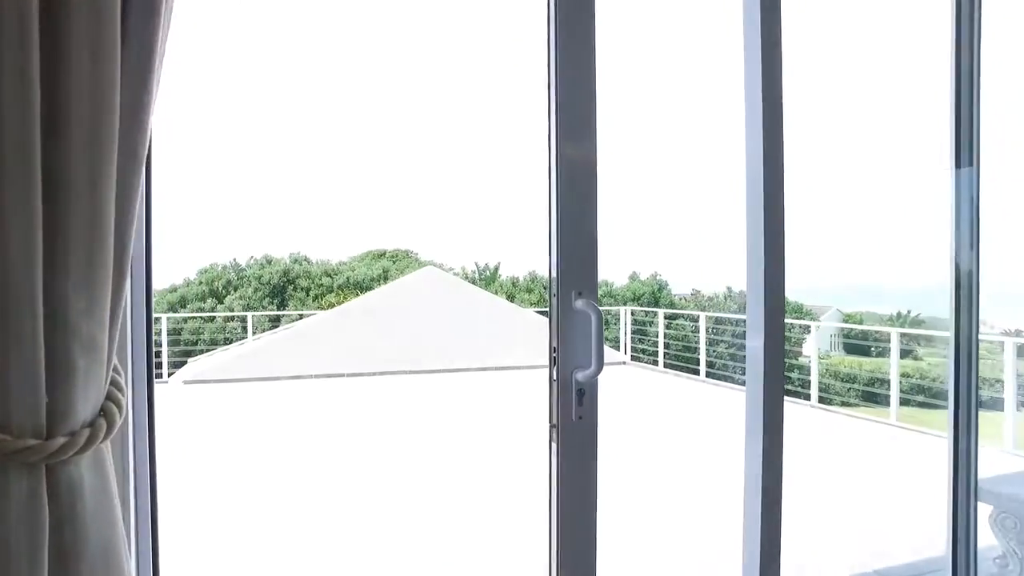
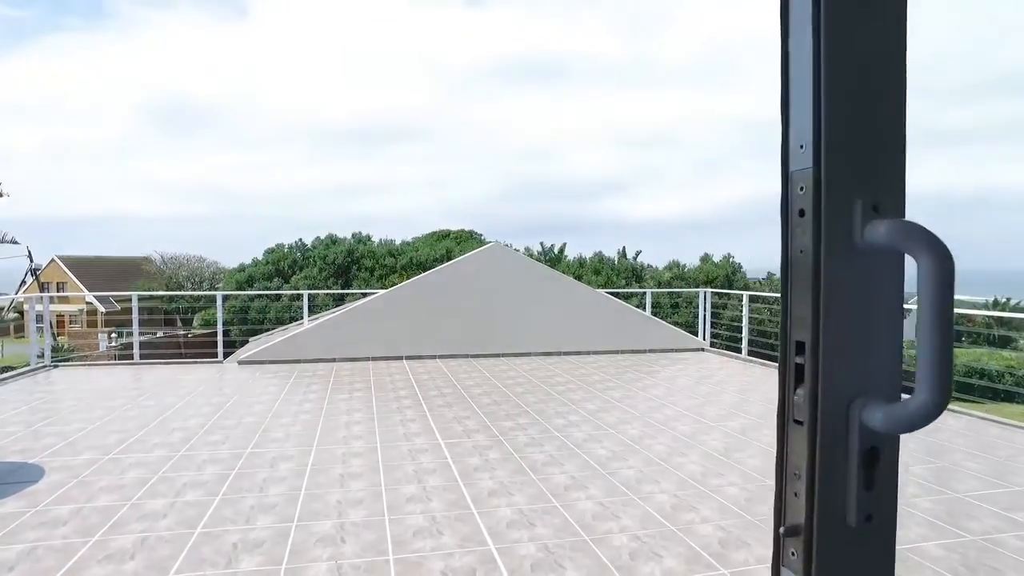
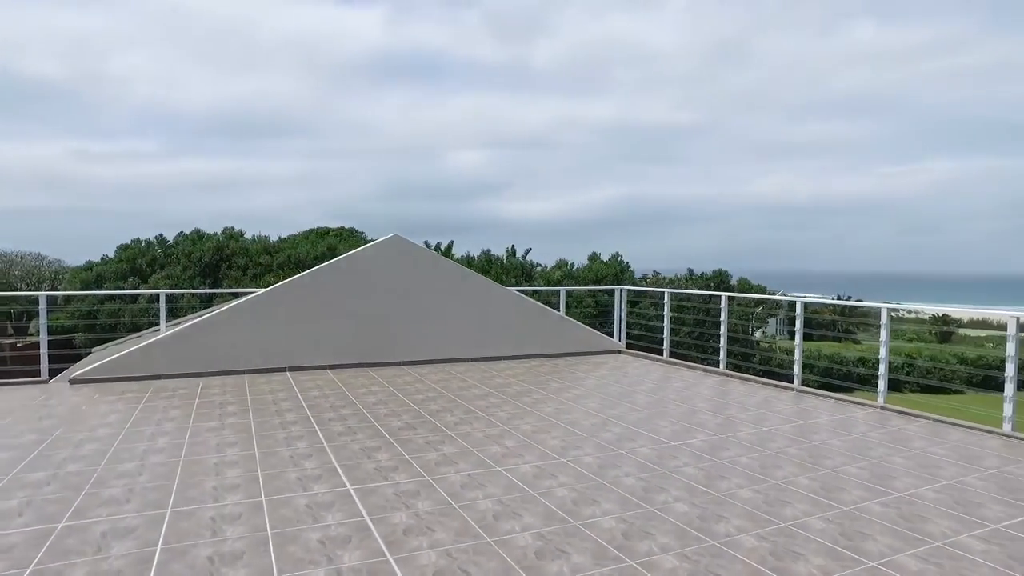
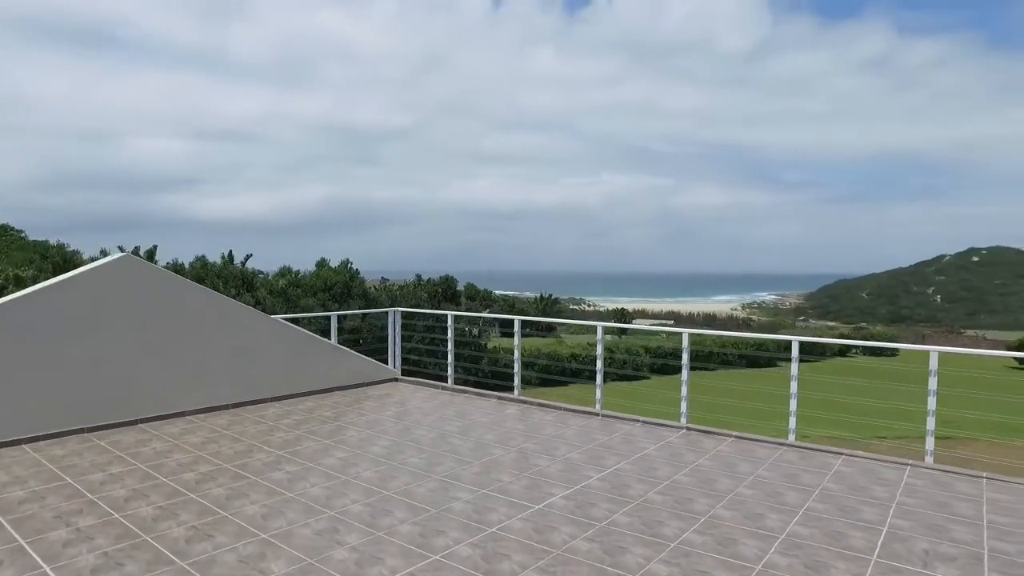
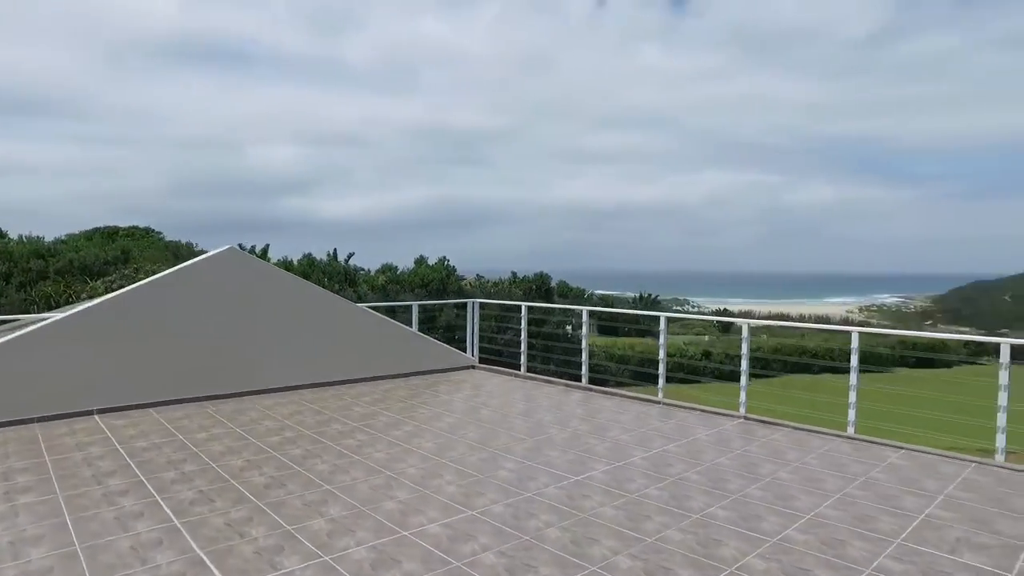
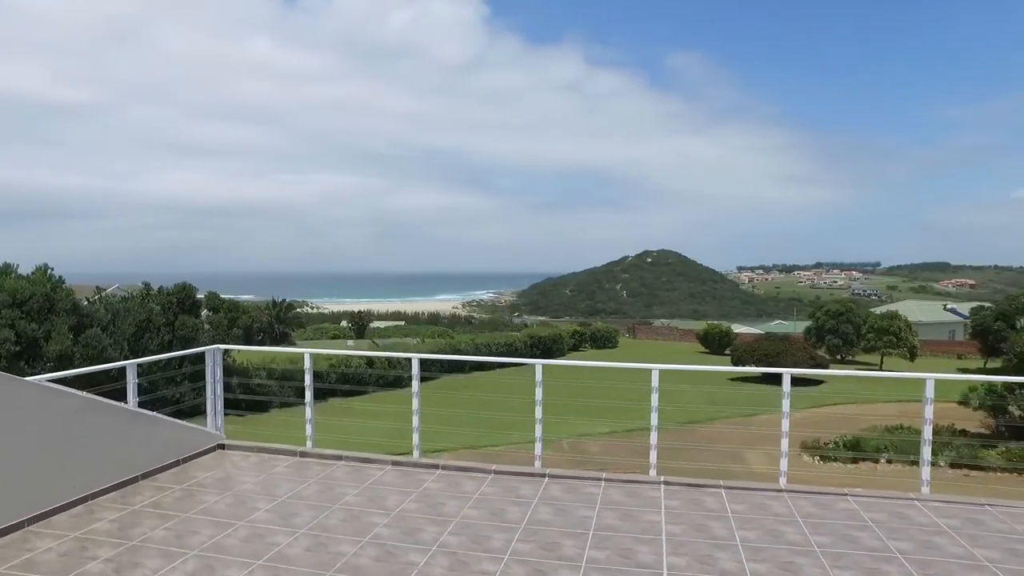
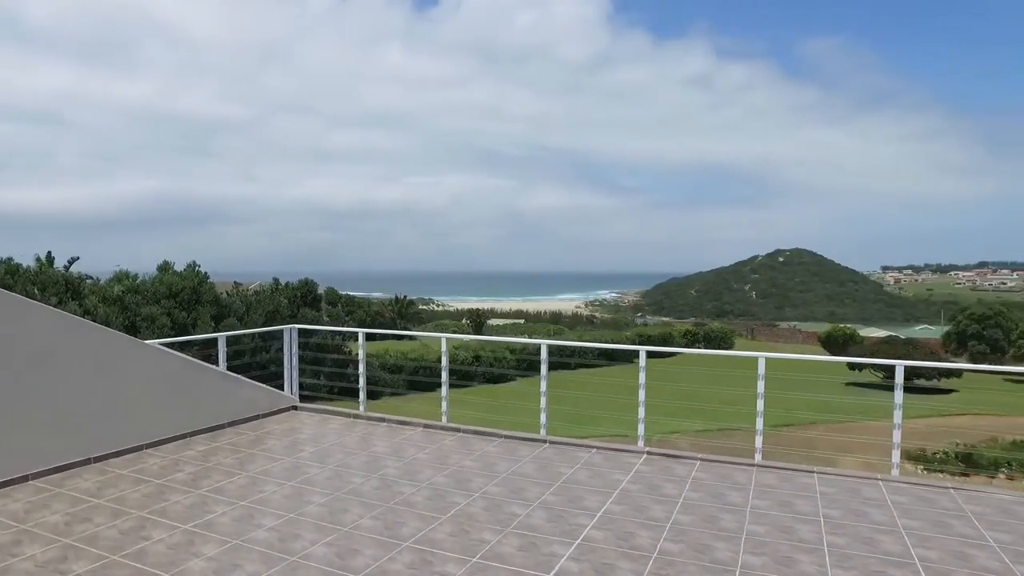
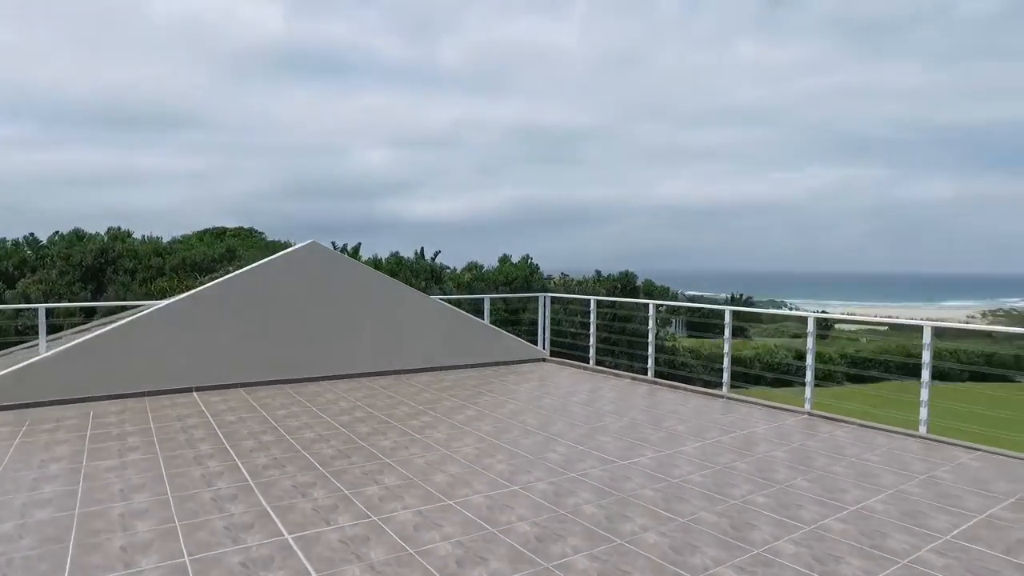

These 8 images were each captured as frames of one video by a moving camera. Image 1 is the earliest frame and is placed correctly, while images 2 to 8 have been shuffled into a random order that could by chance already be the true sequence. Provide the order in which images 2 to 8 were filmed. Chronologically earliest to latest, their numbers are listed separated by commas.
2, 3, 8, 5, 4, 7, 6
